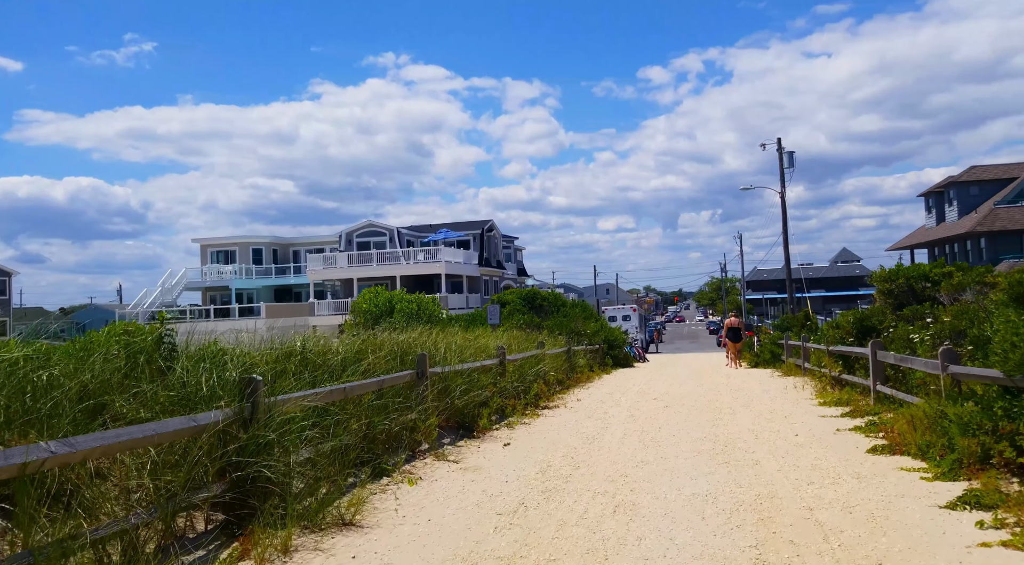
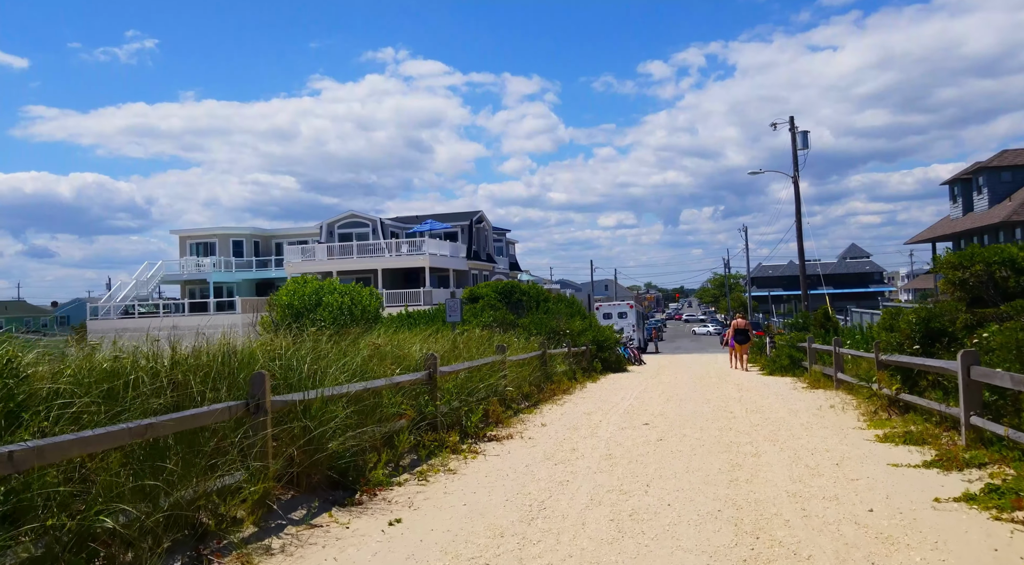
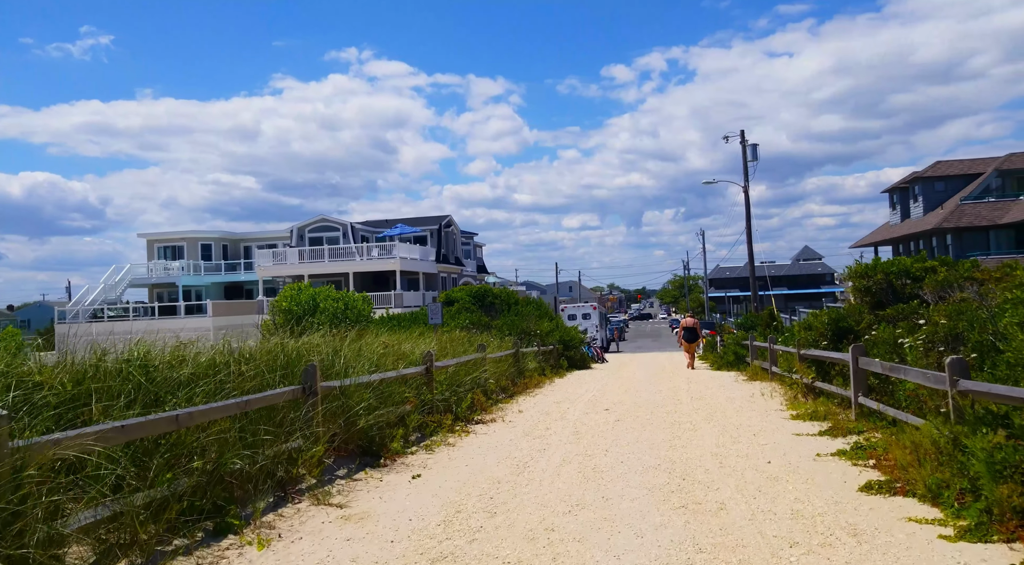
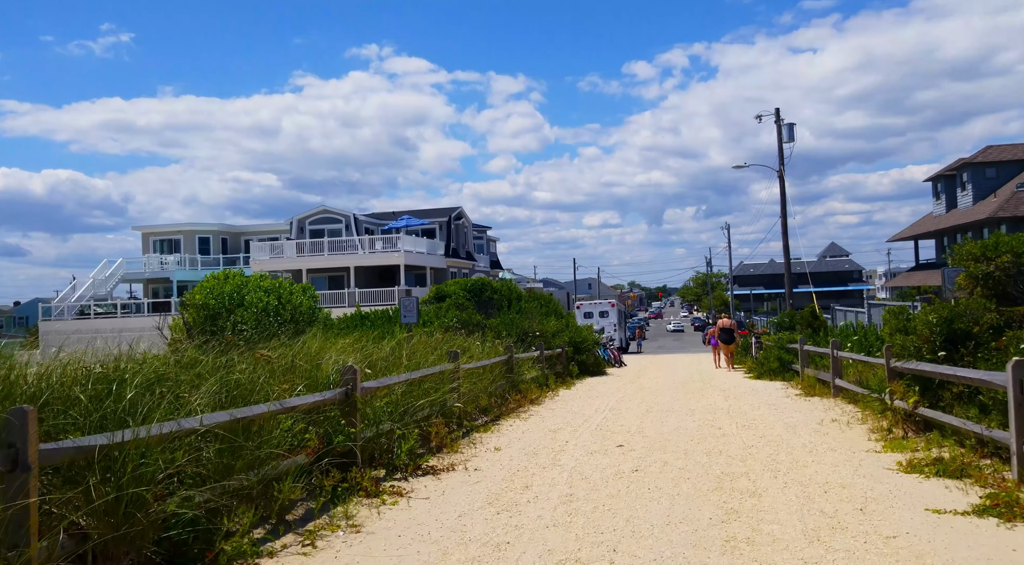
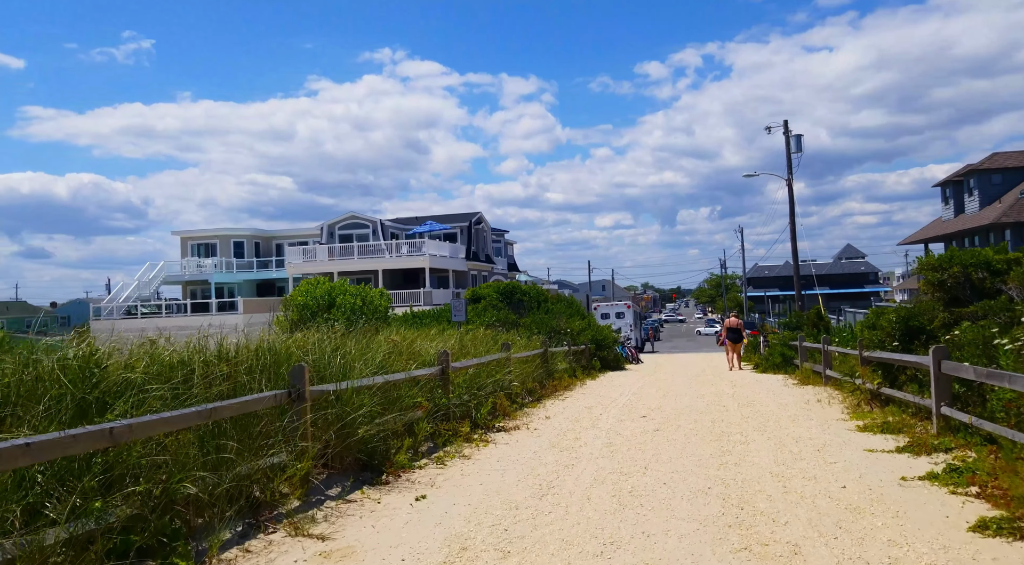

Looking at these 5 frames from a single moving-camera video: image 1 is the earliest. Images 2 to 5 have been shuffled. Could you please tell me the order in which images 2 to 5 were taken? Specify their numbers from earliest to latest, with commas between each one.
3, 5, 2, 4
